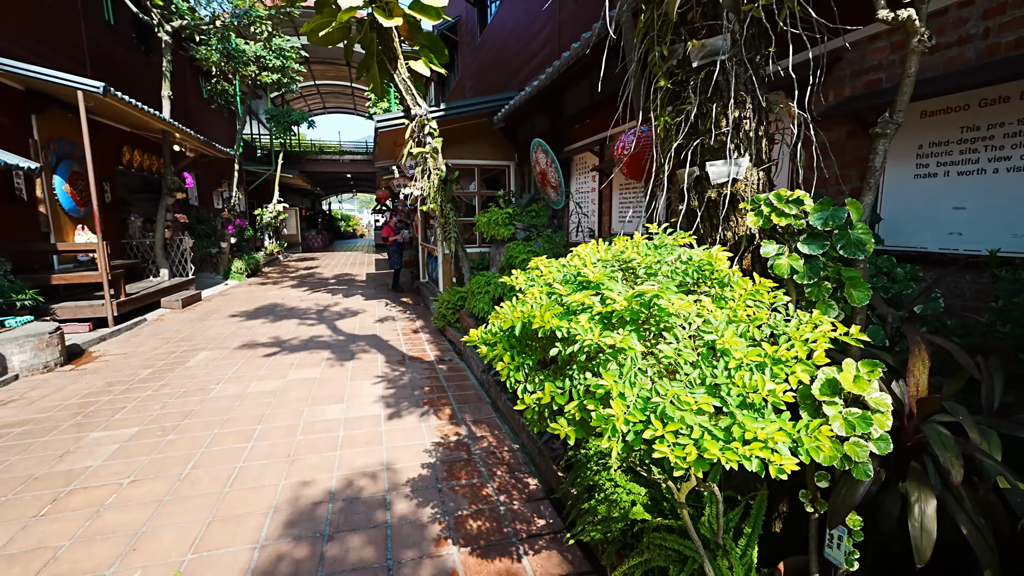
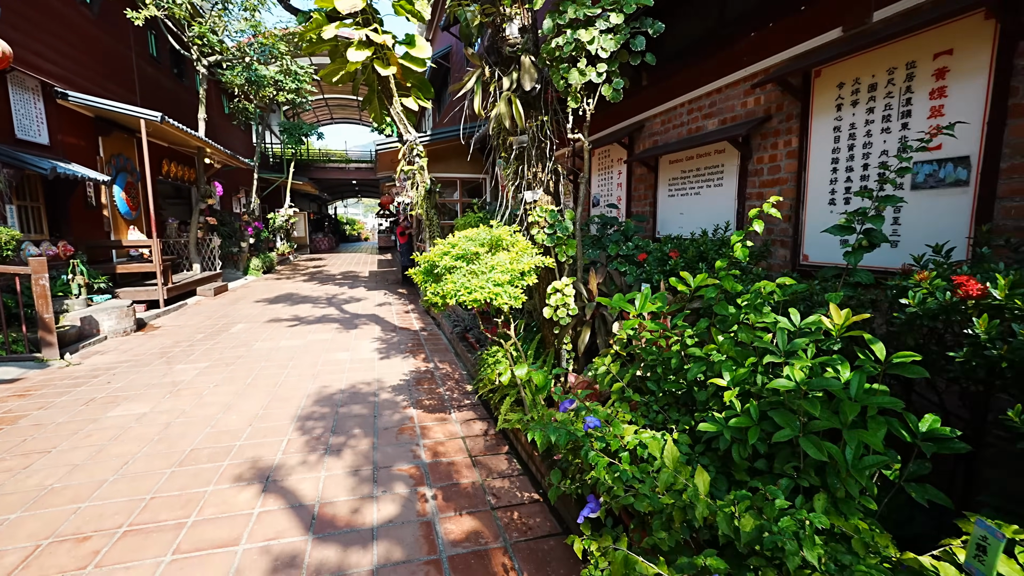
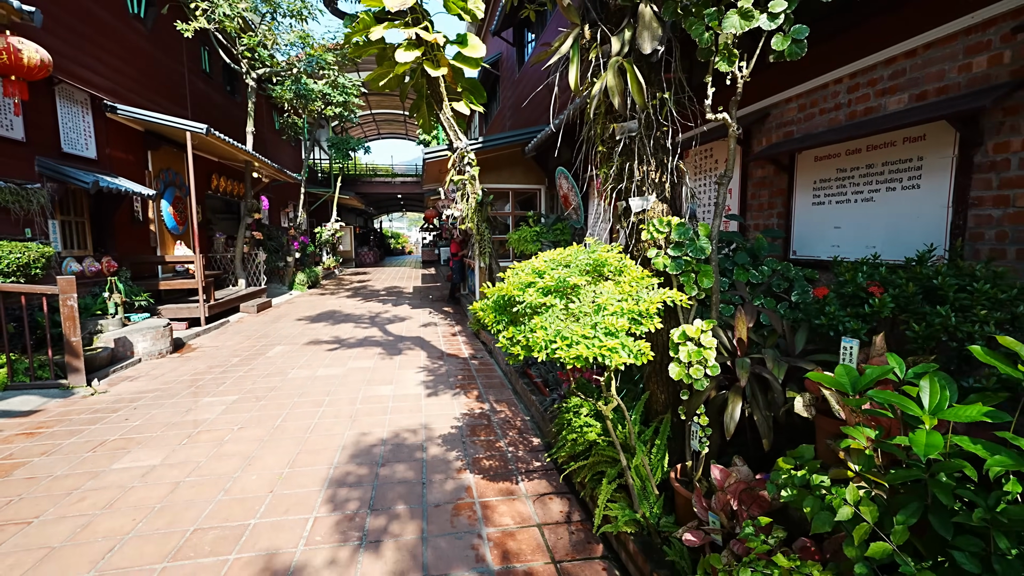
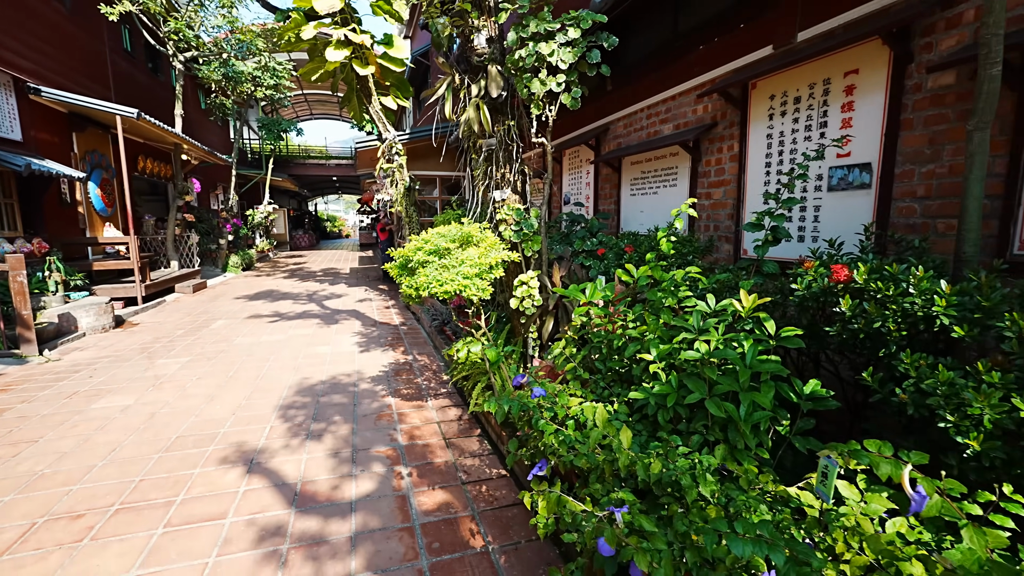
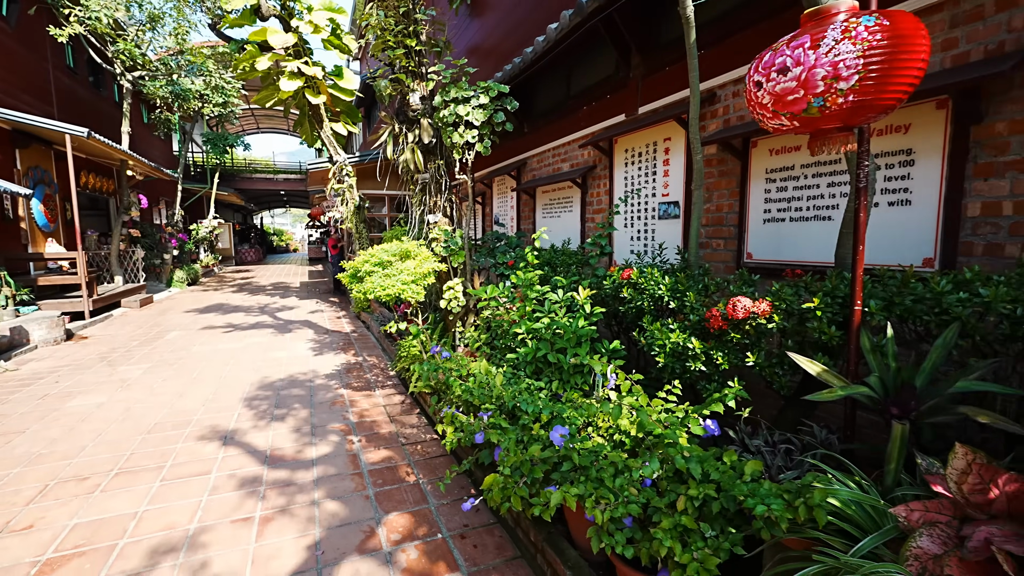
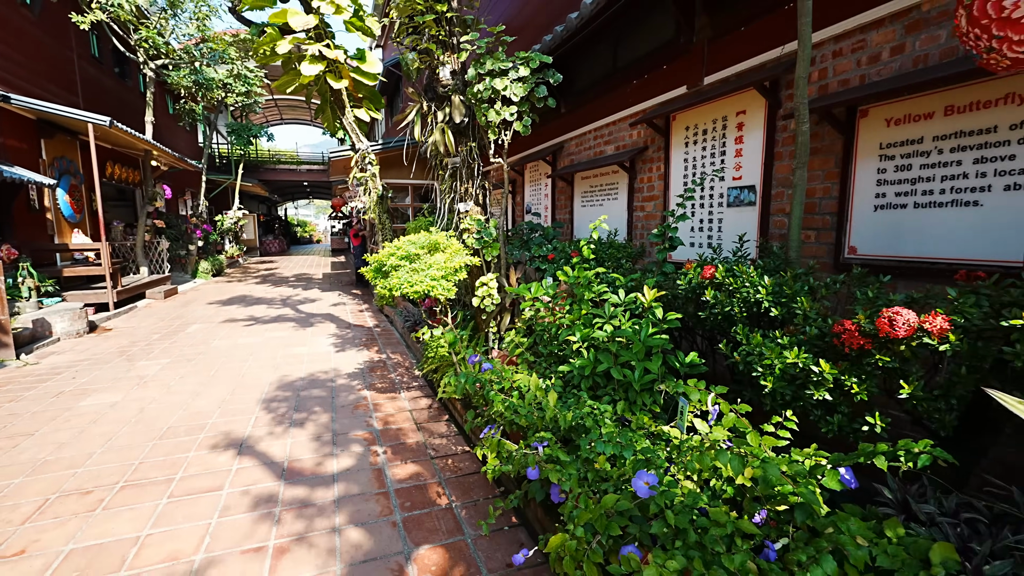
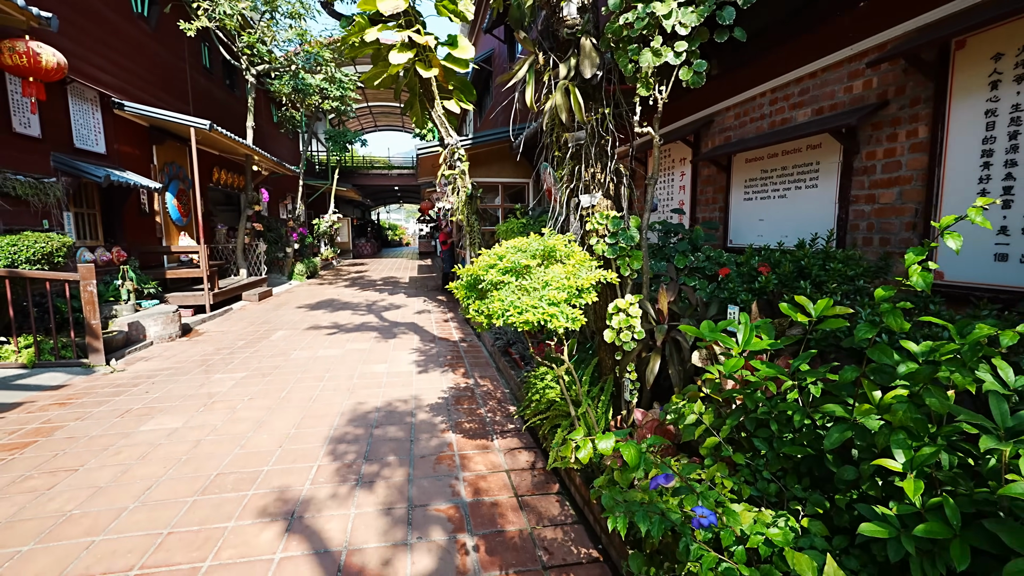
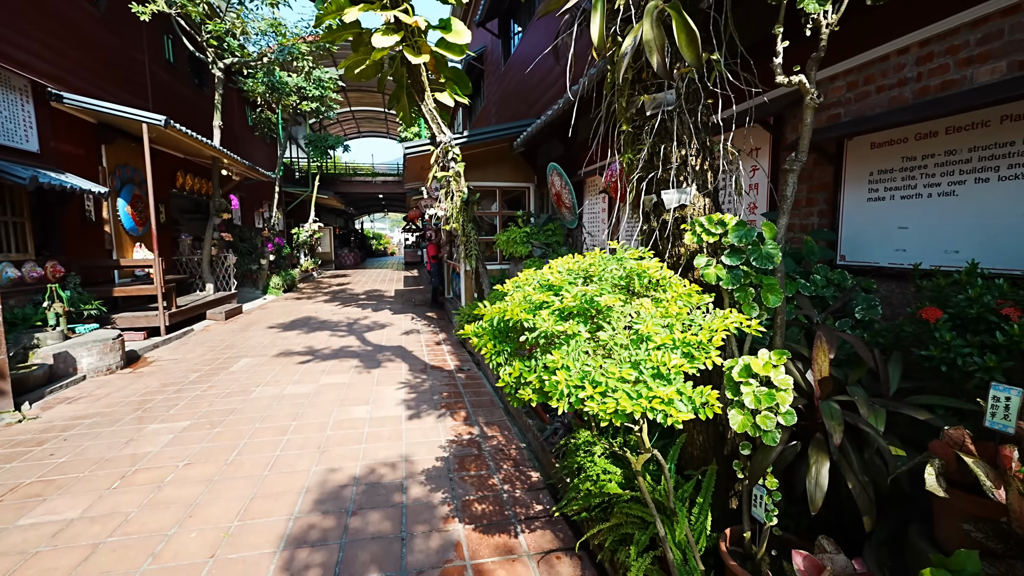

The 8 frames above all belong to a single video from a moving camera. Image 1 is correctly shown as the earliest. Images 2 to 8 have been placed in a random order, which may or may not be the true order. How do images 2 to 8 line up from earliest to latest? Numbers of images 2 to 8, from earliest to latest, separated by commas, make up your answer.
8, 3, 7, 2, 4, 6, 5
